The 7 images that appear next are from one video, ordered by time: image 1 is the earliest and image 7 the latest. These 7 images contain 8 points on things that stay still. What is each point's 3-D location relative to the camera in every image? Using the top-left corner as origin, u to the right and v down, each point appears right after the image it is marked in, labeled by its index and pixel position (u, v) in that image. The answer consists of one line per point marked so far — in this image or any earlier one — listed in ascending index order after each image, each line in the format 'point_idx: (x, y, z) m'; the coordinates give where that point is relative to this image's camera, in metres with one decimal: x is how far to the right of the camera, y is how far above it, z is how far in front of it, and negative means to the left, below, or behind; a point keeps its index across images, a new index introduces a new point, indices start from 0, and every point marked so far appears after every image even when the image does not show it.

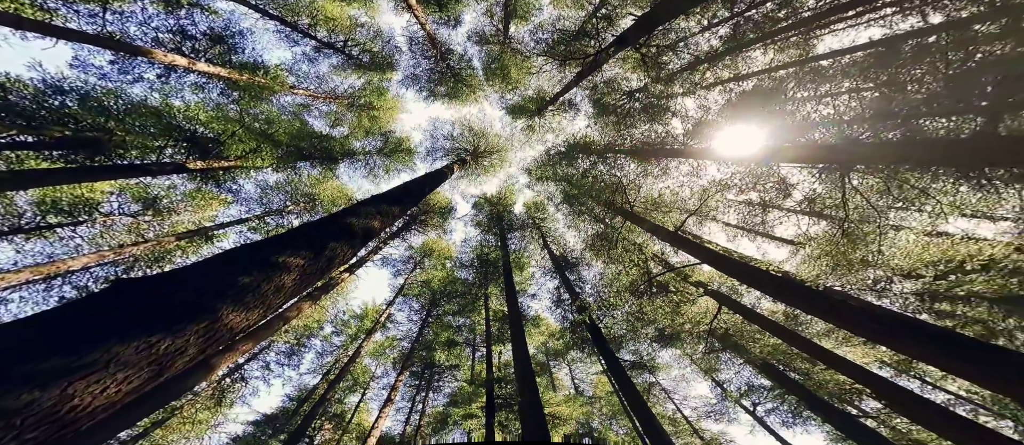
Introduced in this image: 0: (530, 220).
0: (+0.9, +0.2, +13.3) m
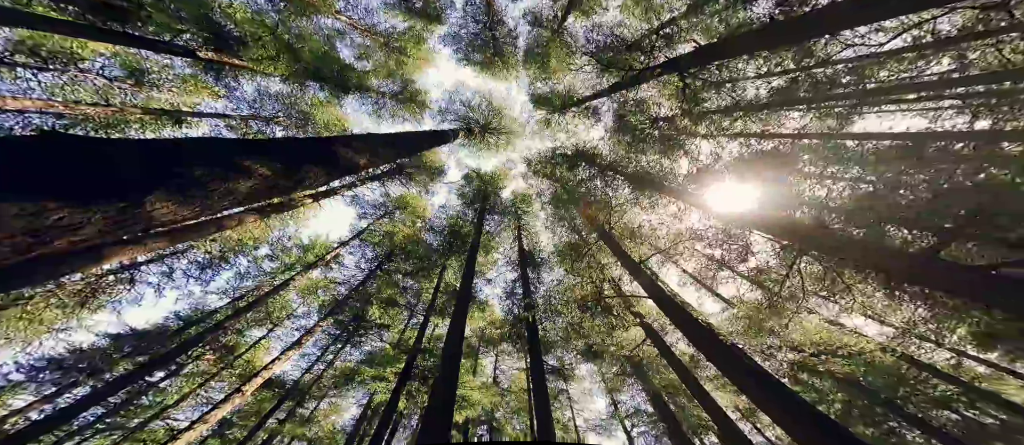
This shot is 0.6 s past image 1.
0: (+0.1, +0.7, +13.6) m
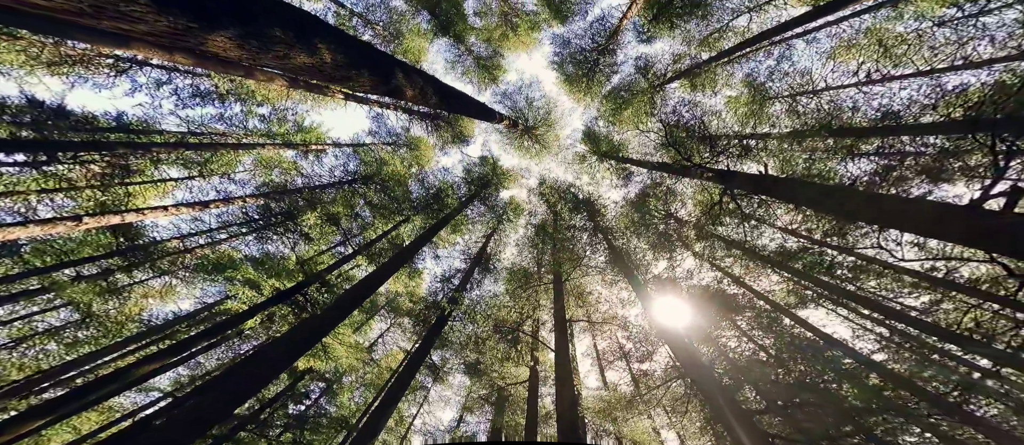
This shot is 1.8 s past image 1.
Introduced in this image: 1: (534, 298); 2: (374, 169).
0: (-0.5, +0.6, +13.4) m
1: (+0.8, -2.7, +9.9) m
2: (-6.0, +2.3, +12.7) m
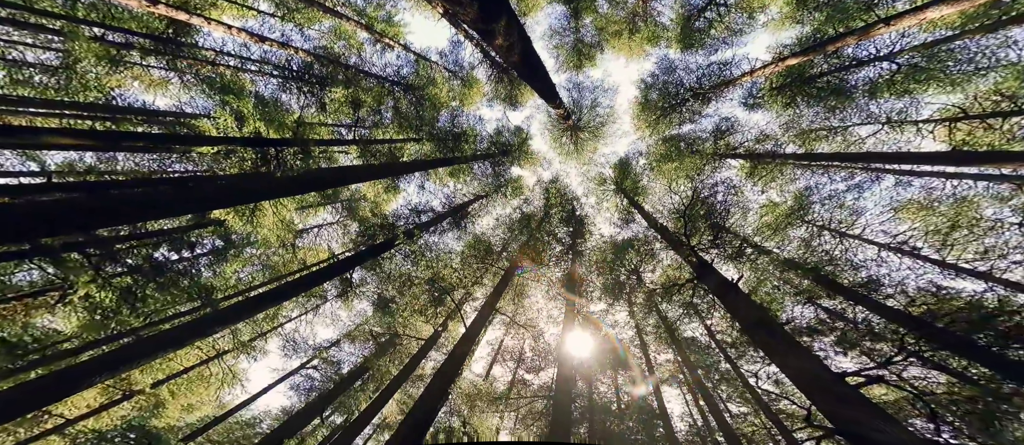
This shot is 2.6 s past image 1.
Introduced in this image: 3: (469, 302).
0: (-0.3, +1.9, +13.5) m
1: (-1.2, -1.7, +10.2) m
2: (-4.2, +6.1, +12.9) m
3: (-1.5, -2.9, +10.8) m
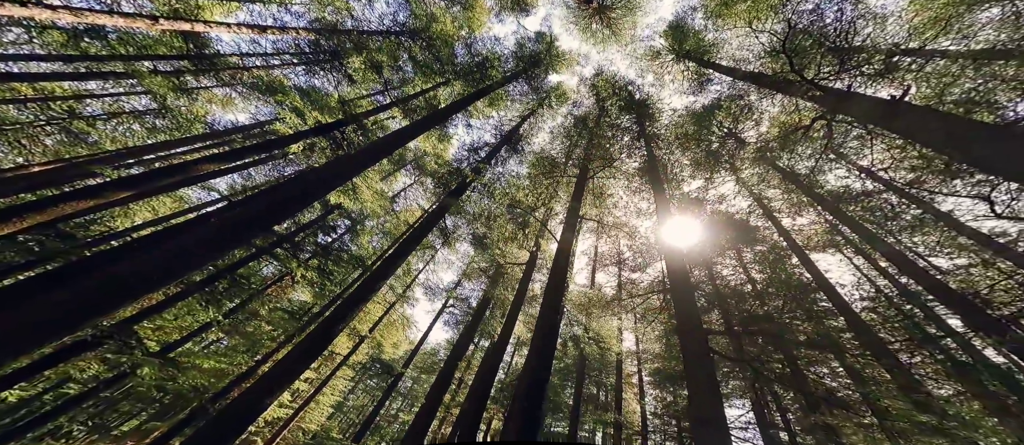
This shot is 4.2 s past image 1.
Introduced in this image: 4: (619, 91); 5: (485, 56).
0: (+1.4, +5.4, +12.4) m
1: (+1.5, +1.1, +10.0) m
2: (-3.6, +8.1, +11.7) m
3: (+1.6, +0.1, +10.9) m
4: (+3.4, +4.3, +9.5) m
5: (-1.2, +6.8, +11.9) m
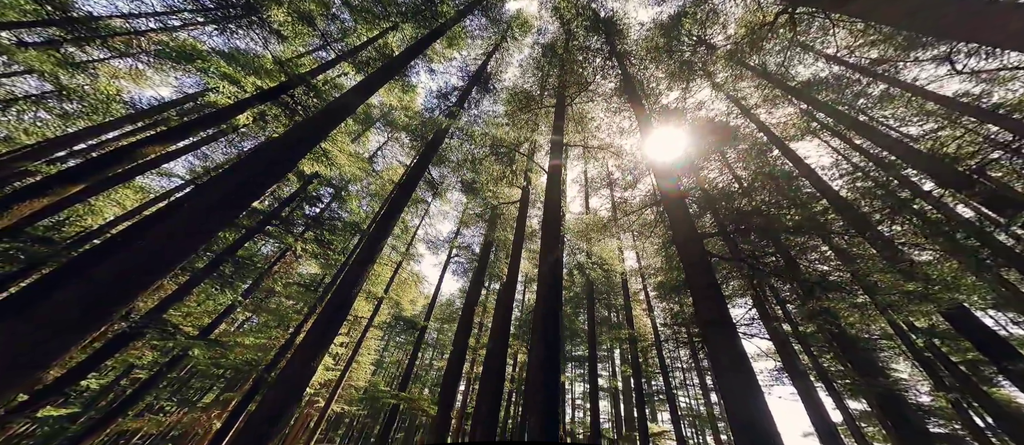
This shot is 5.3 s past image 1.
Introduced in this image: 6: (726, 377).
0: (-0.2, +7.6, +11.4) m
1: (+0.8, +3.1, +9.6) m
2: (-5.6, +9.3, +10.0) m
3: (+1.0, +2.3, +10.7) m
4: (+2.1, +6.5, +8.8) m
5: (-3.0, +8.5, +10.5) m
6: (+3.0, -2.2, +4.2) m
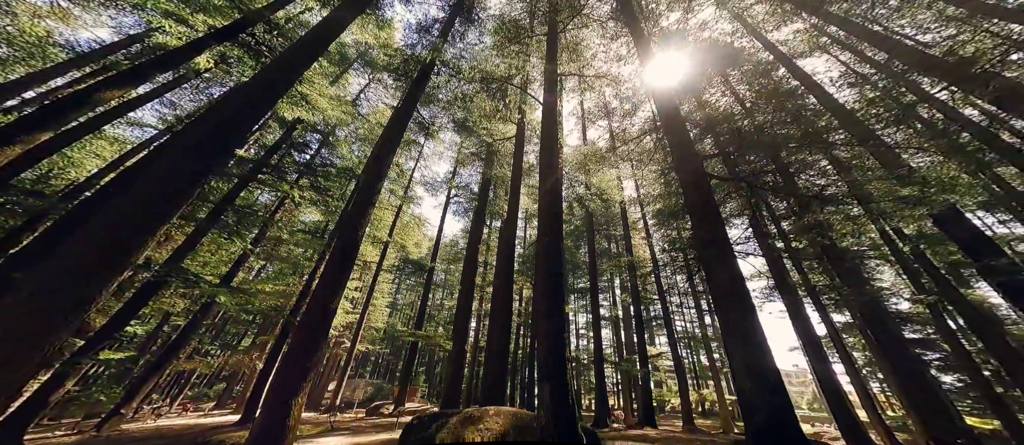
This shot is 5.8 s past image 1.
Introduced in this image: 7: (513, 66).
0: (-0.9, +9.5, +10.0) m
1: (+0.4, +4.8, +8.9) m
2: (-6.3, +10.5, +8.2) m
3: (+0.7, +4.2, +10.1) m
4: (+1.6, +8.1, +7.6) m
5: (-3.7, +10.0, +8.9) m
6: (+3.2, -1.1, +4.4) m
7: (-0.1, +4.5, +8.9) m
